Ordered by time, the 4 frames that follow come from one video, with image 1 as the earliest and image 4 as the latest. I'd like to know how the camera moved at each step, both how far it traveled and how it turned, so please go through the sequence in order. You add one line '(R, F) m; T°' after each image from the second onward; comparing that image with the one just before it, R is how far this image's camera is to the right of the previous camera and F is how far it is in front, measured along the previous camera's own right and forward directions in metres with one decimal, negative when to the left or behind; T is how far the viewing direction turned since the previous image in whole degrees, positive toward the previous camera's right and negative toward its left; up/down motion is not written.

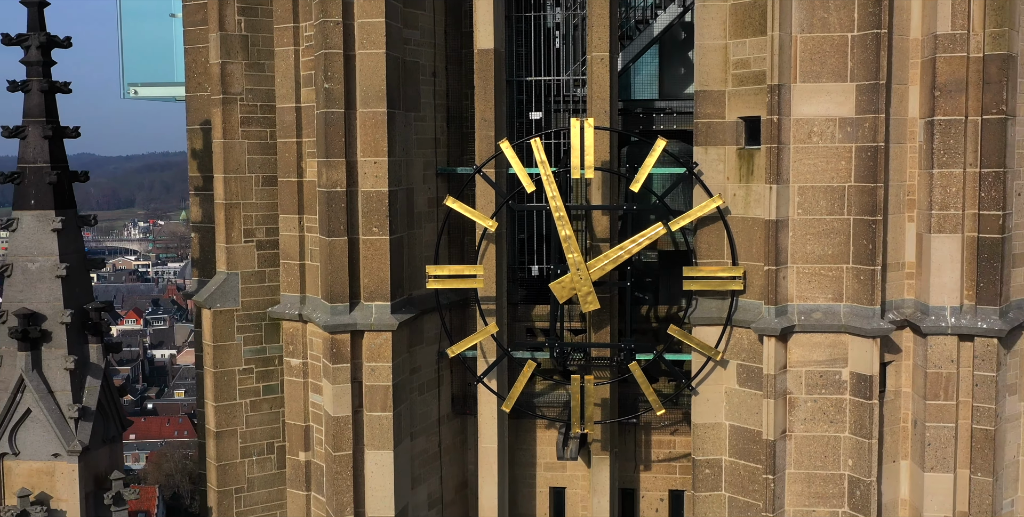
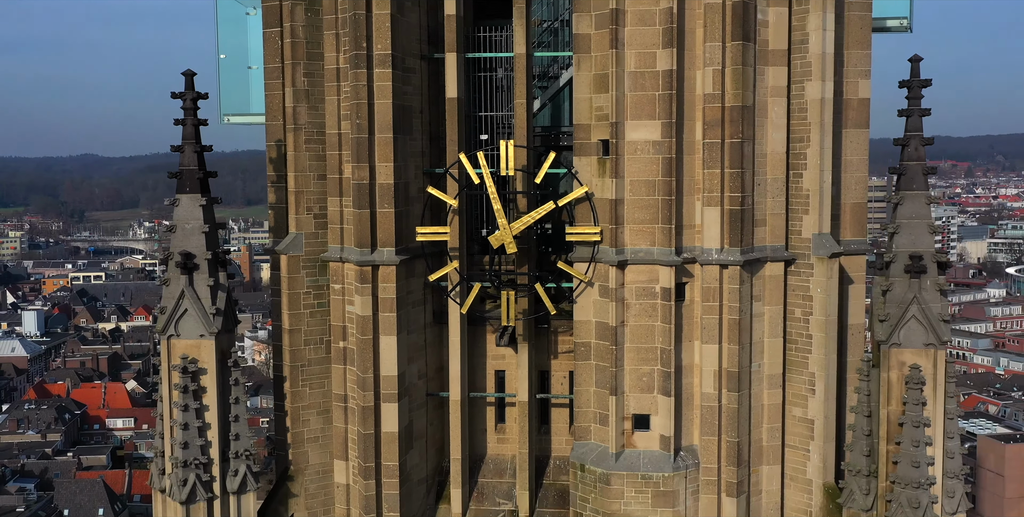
(+0.7, -5.4) m; 0°
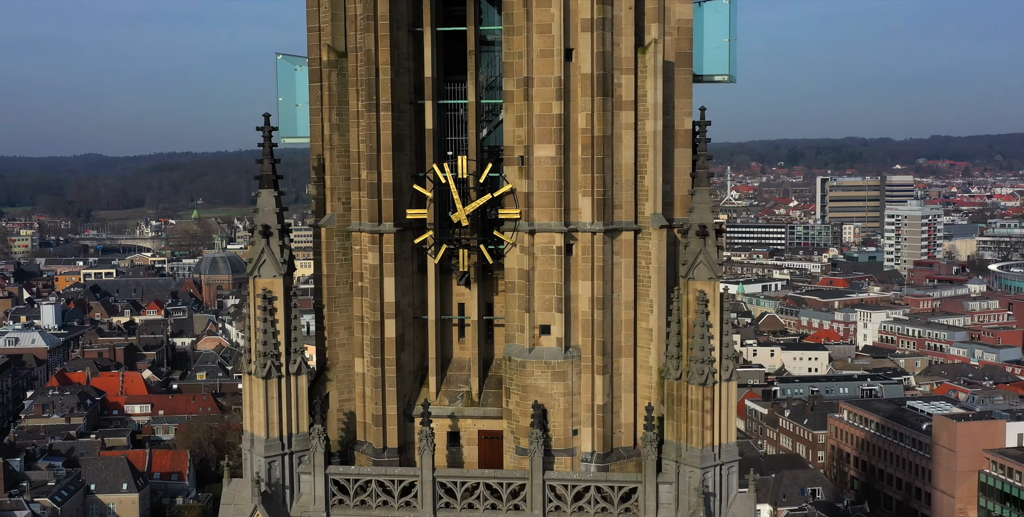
(+1.2, -8.0) m; 0°
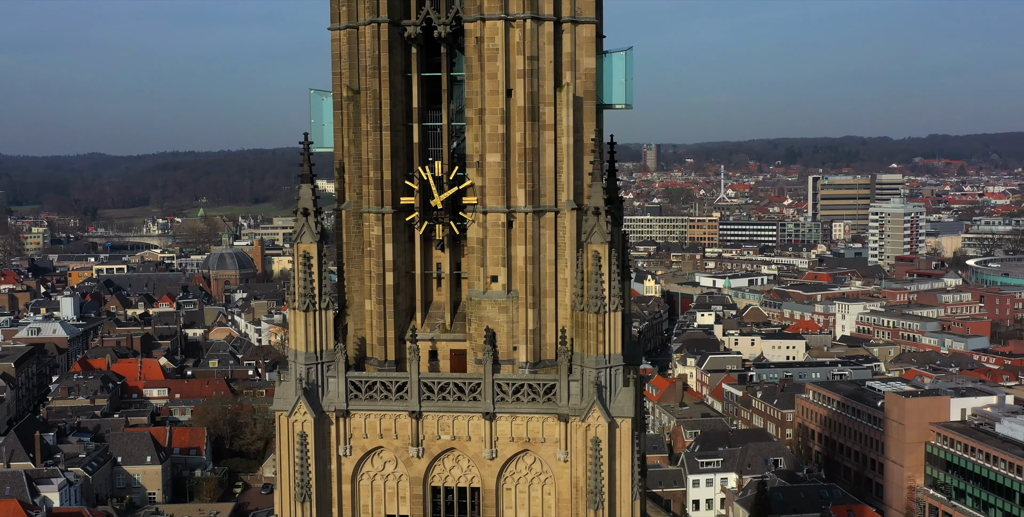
(+1.5, -9.9) m; 0°
